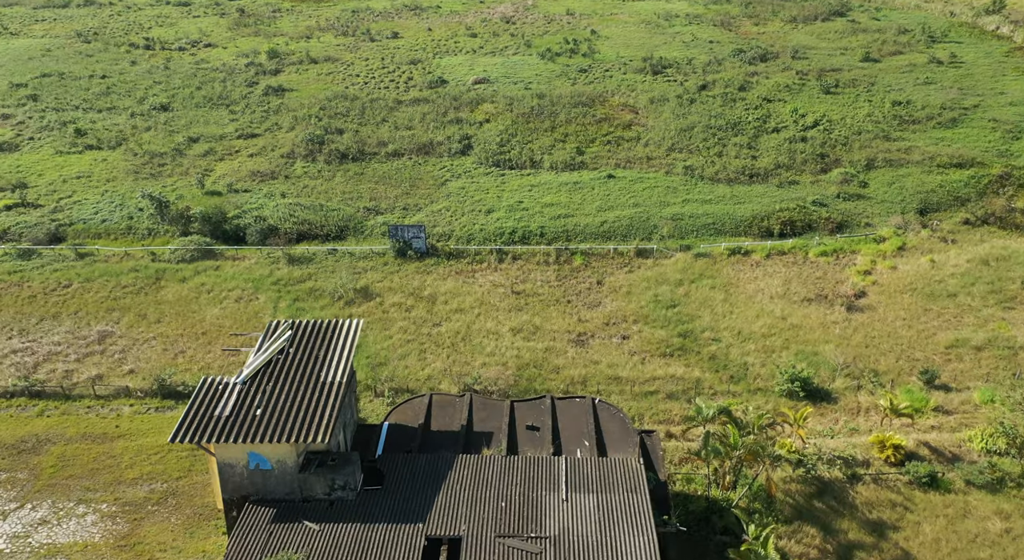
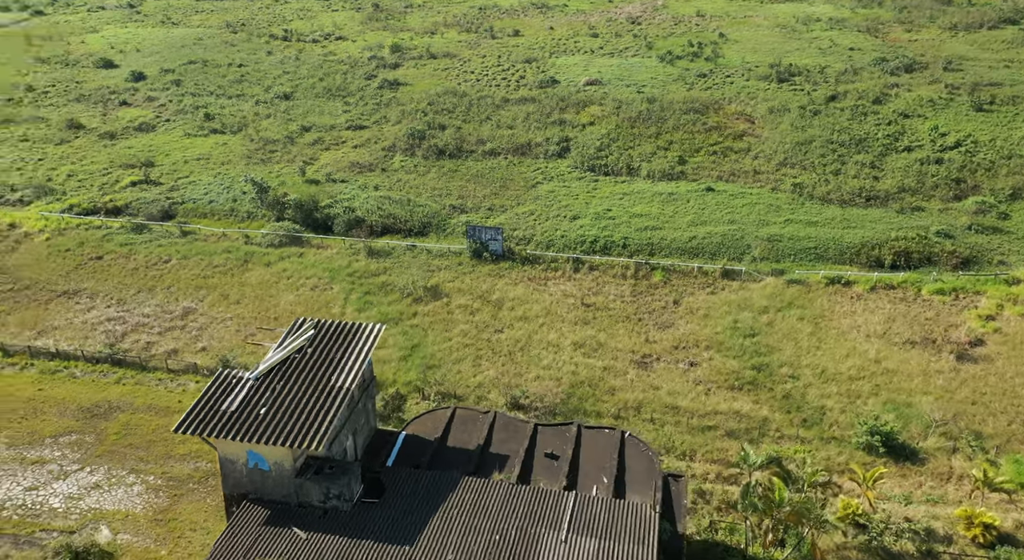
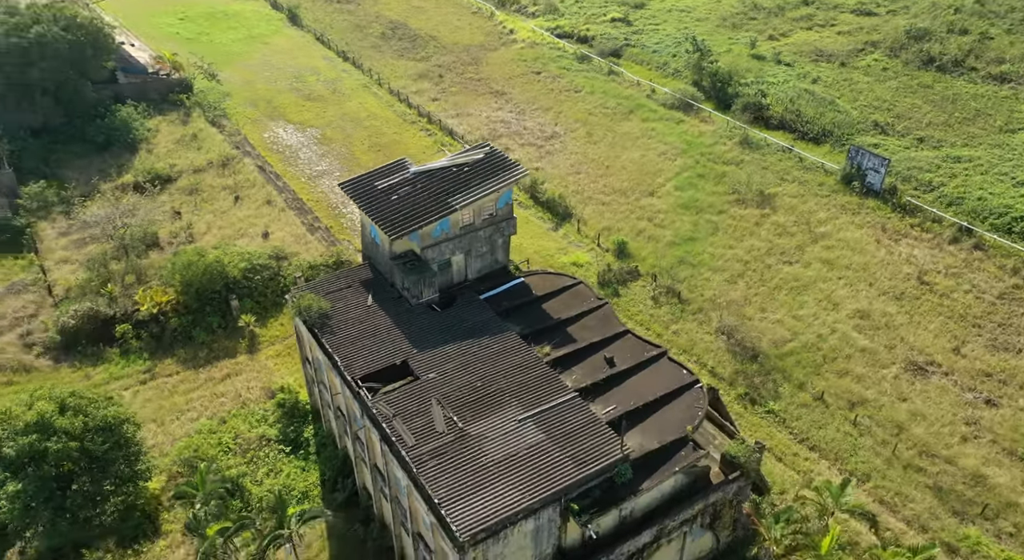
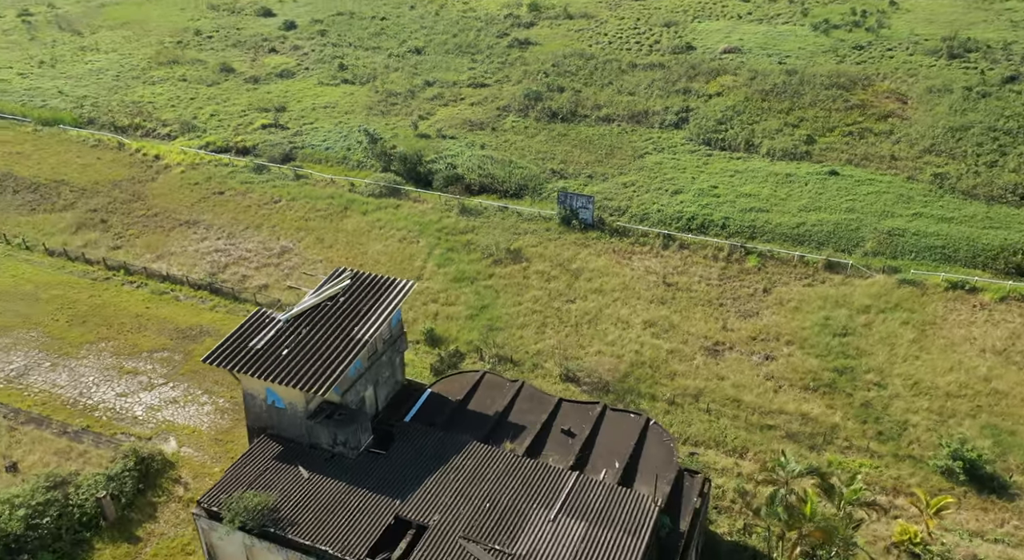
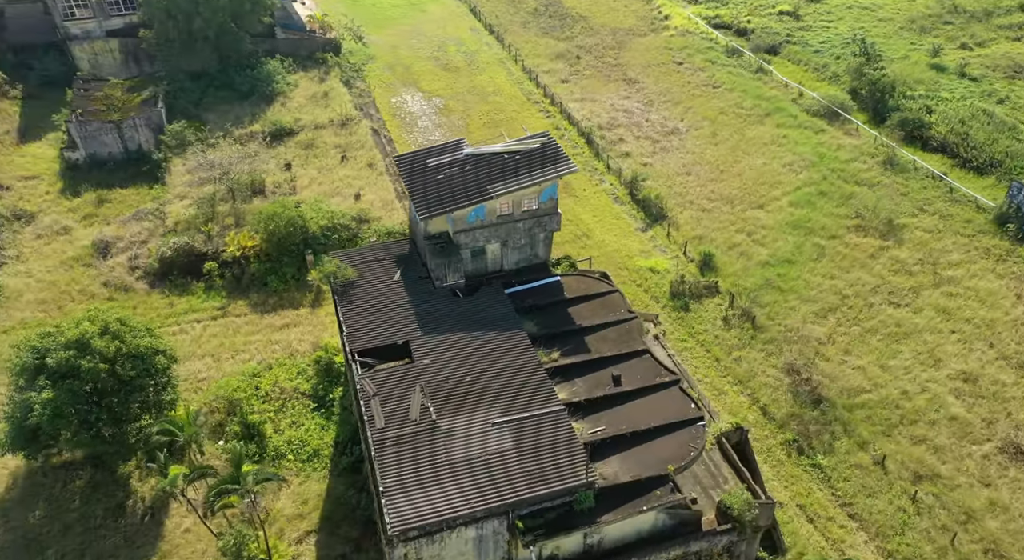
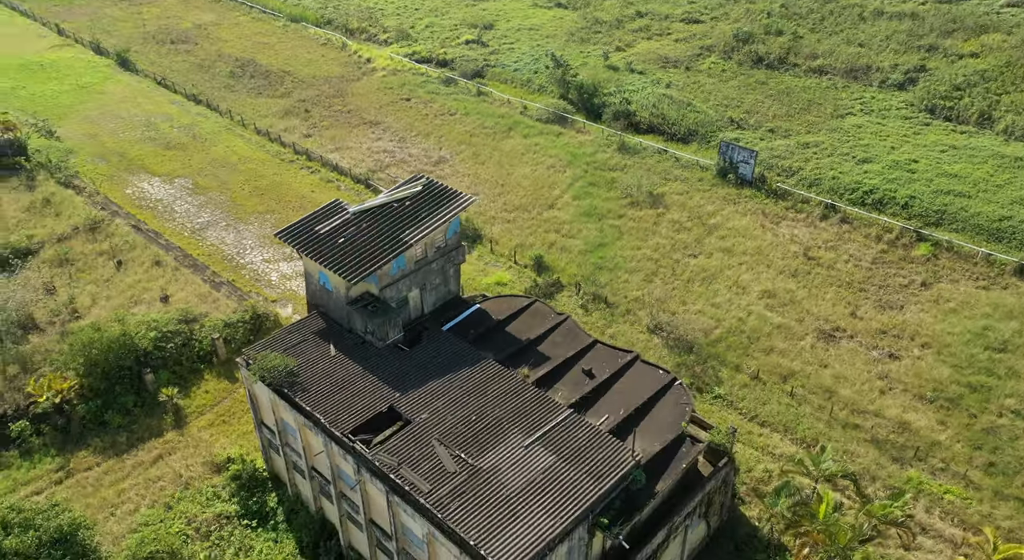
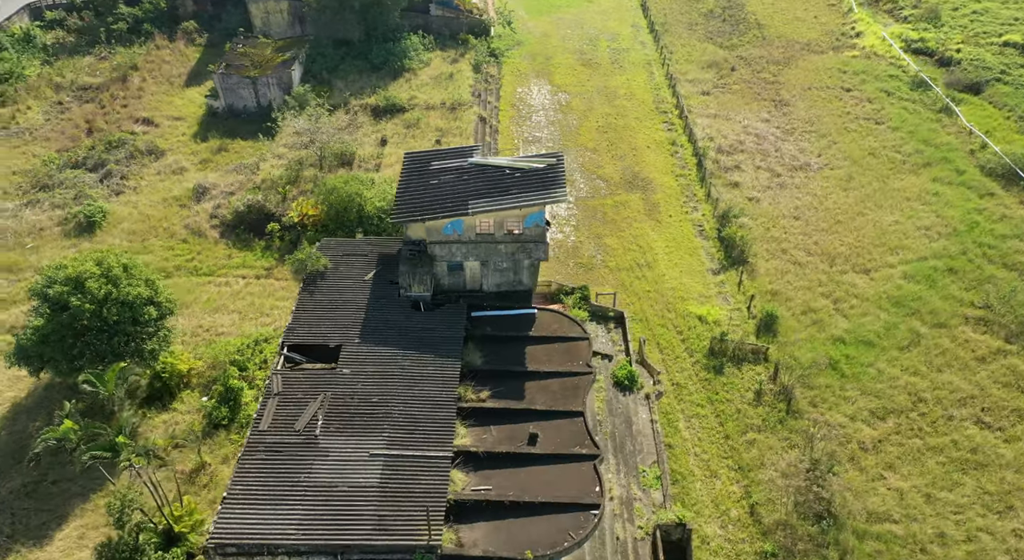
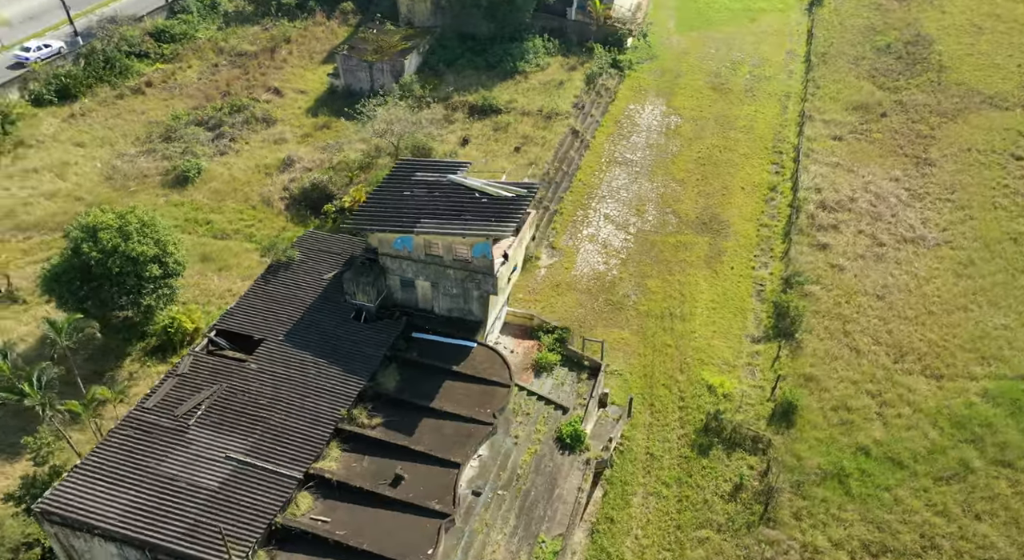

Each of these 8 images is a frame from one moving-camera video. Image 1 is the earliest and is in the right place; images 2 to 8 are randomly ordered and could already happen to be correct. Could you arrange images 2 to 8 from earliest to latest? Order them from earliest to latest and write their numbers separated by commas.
2, 4, 6, 3, 5, 7, 8
